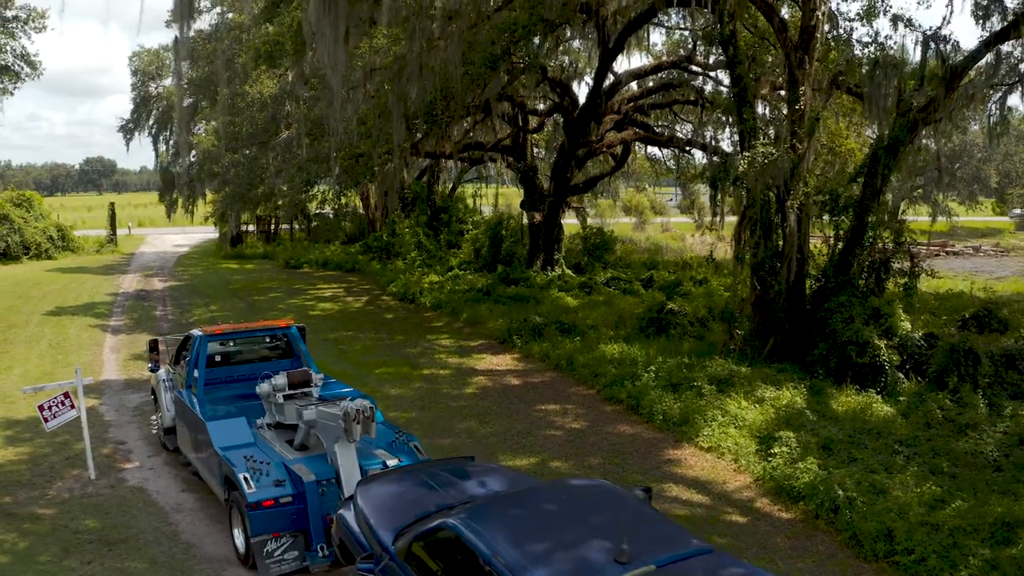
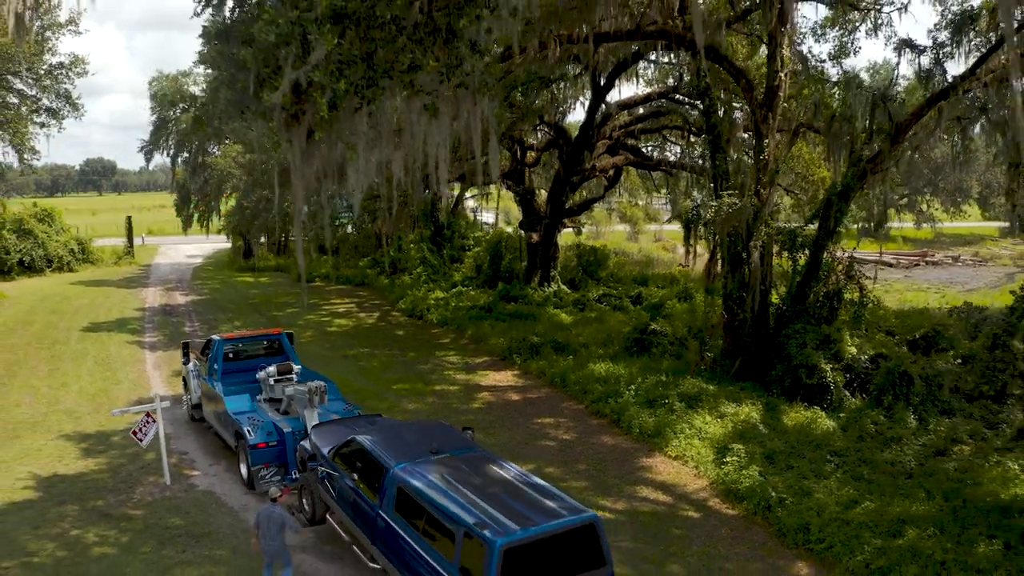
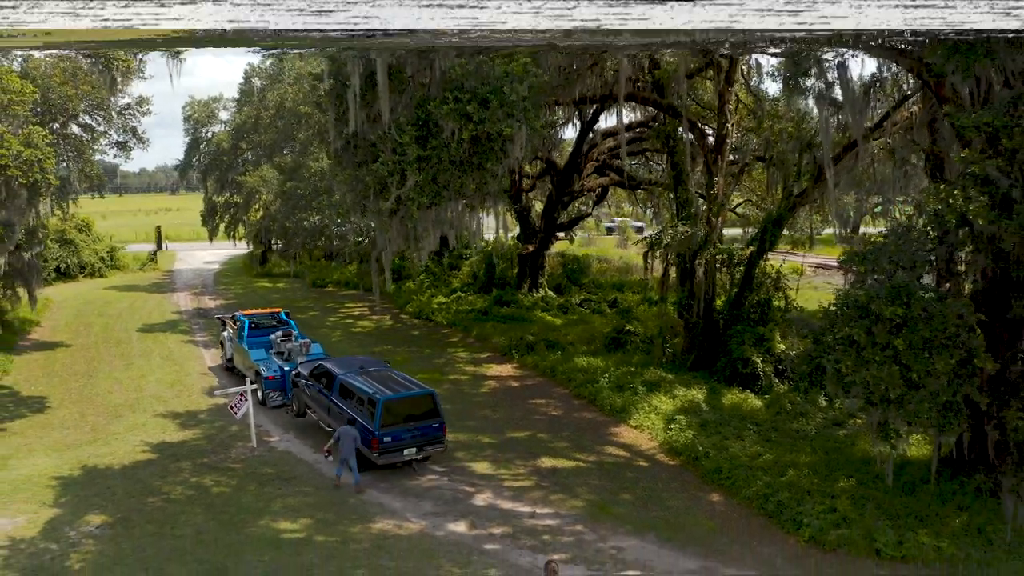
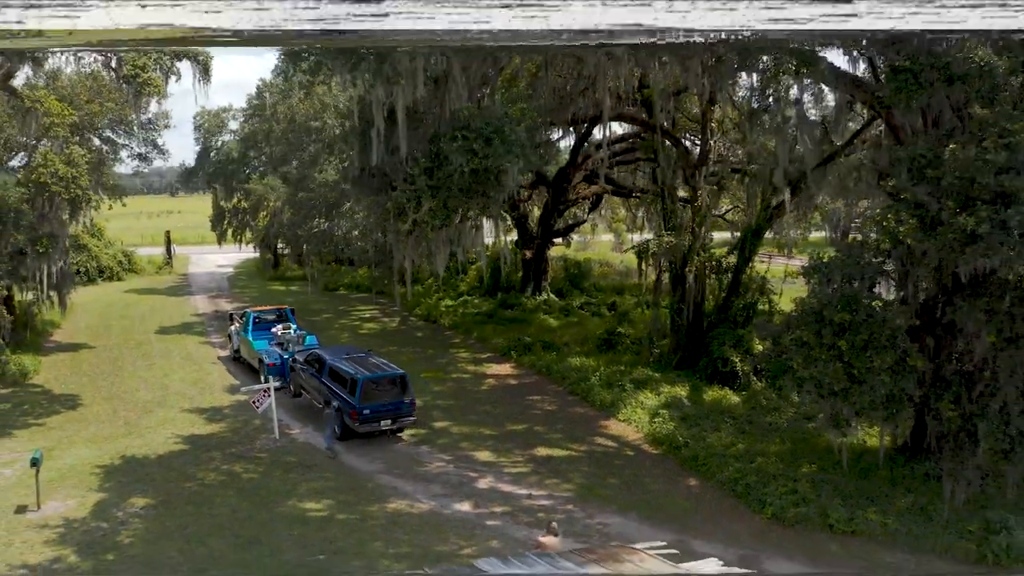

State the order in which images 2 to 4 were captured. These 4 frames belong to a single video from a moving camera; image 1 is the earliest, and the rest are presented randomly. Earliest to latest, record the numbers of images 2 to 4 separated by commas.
2, 3, 4
